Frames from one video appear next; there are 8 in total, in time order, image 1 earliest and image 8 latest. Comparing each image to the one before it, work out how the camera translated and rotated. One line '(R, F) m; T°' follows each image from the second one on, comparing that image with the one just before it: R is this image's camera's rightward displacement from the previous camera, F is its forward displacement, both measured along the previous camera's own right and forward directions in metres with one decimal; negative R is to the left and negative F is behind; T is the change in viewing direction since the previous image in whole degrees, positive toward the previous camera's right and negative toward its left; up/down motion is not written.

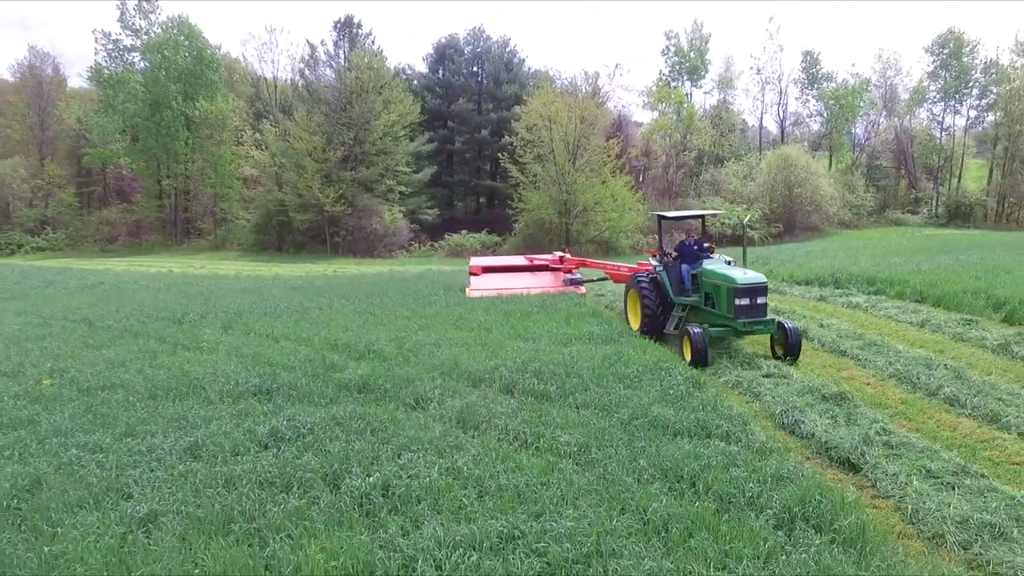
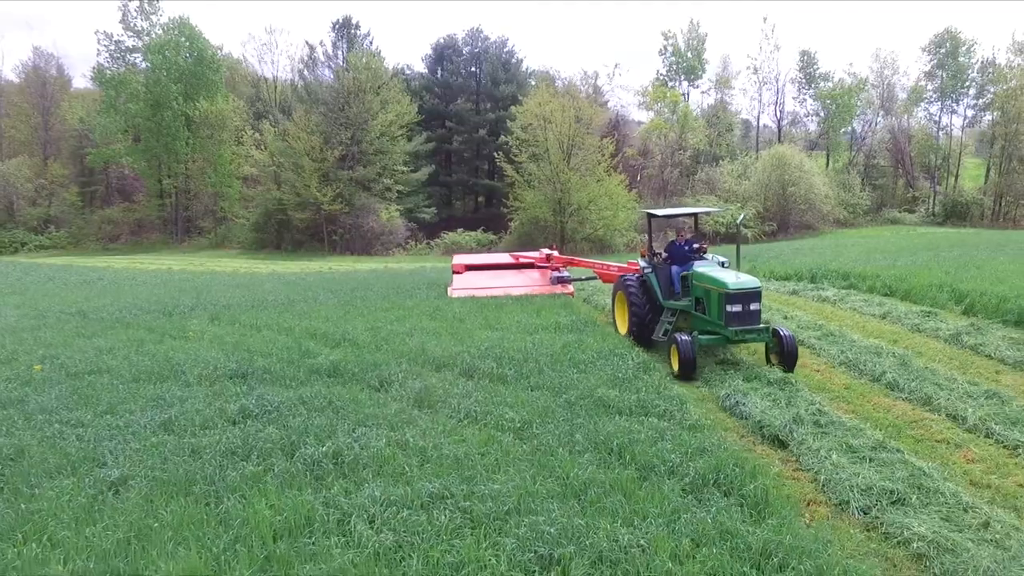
(+0.4, -0.4) m; 0°
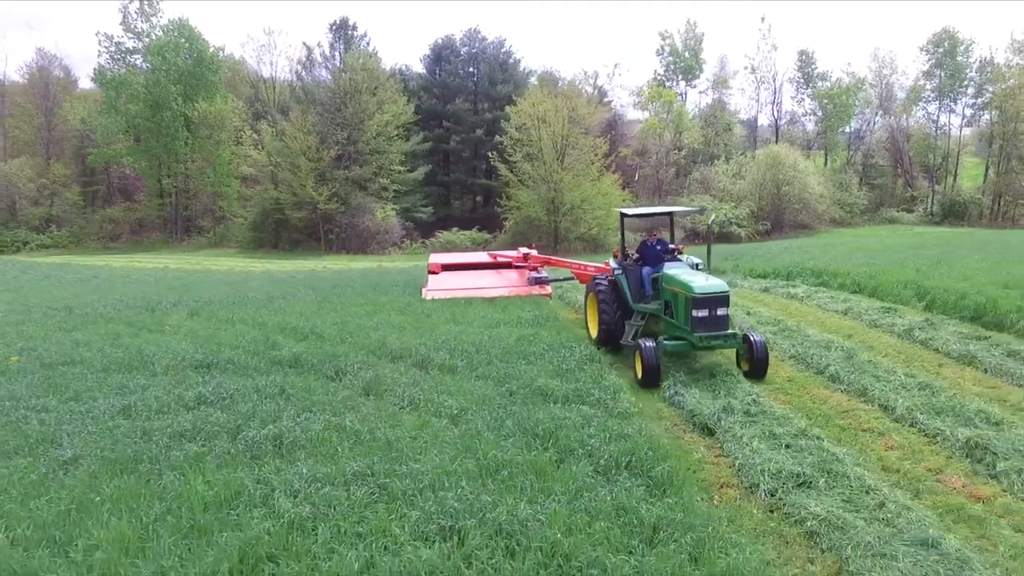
(+0.5, -0.3) m; 0°
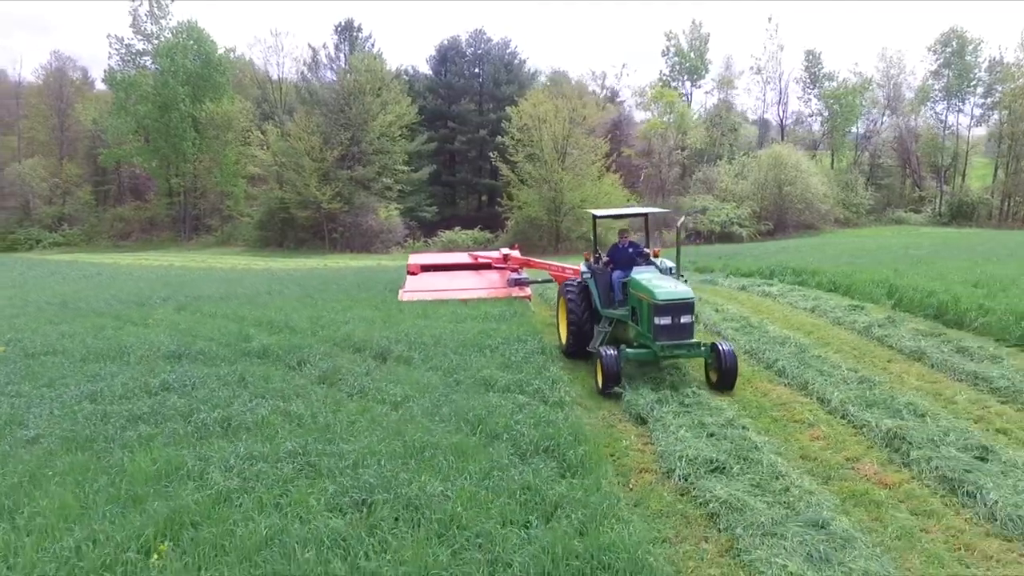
(+0.5, -0.3) m; -1°
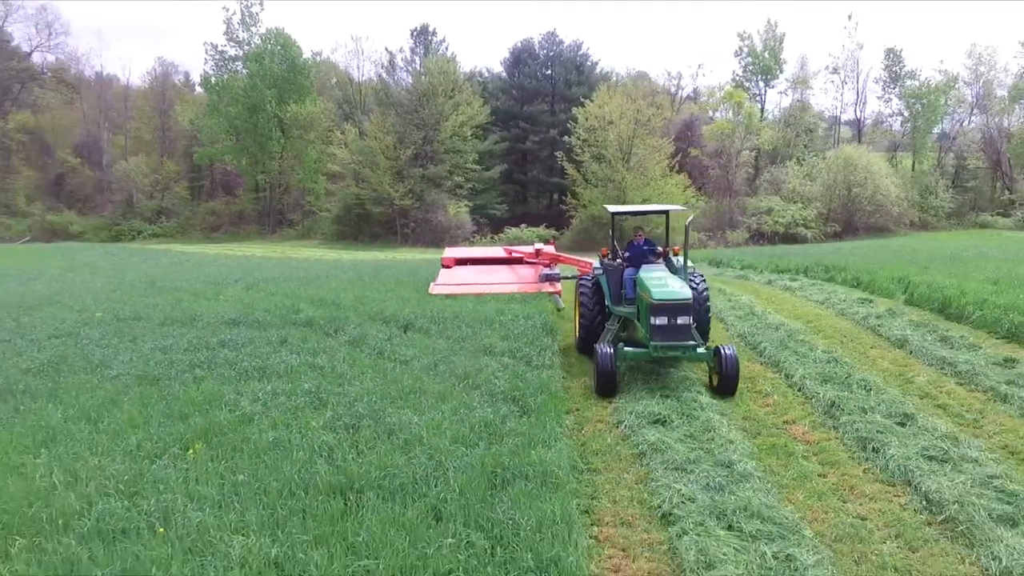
(+0.8, -0.9) m; -6°
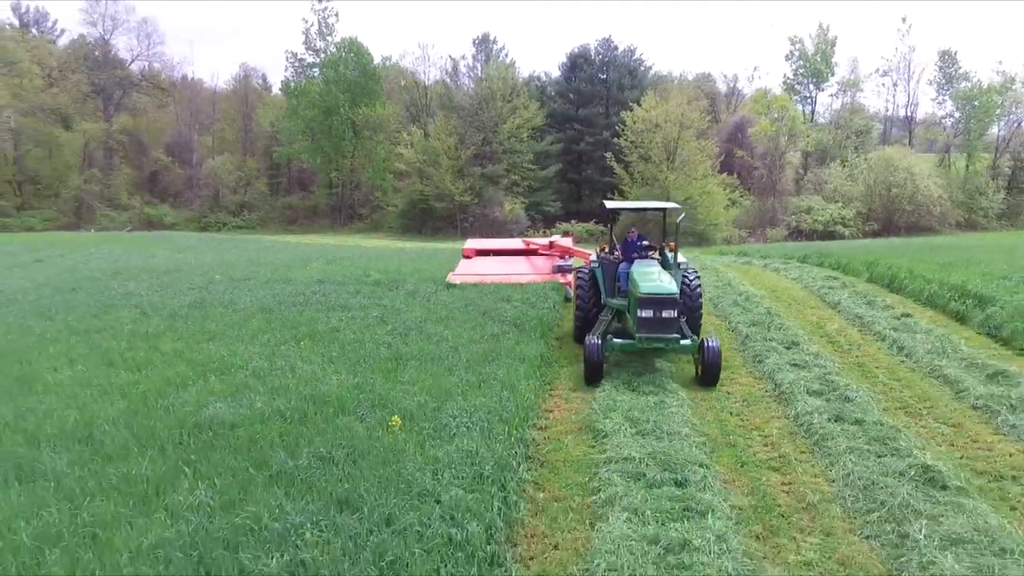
(+0.7, -2.5) m; -5°
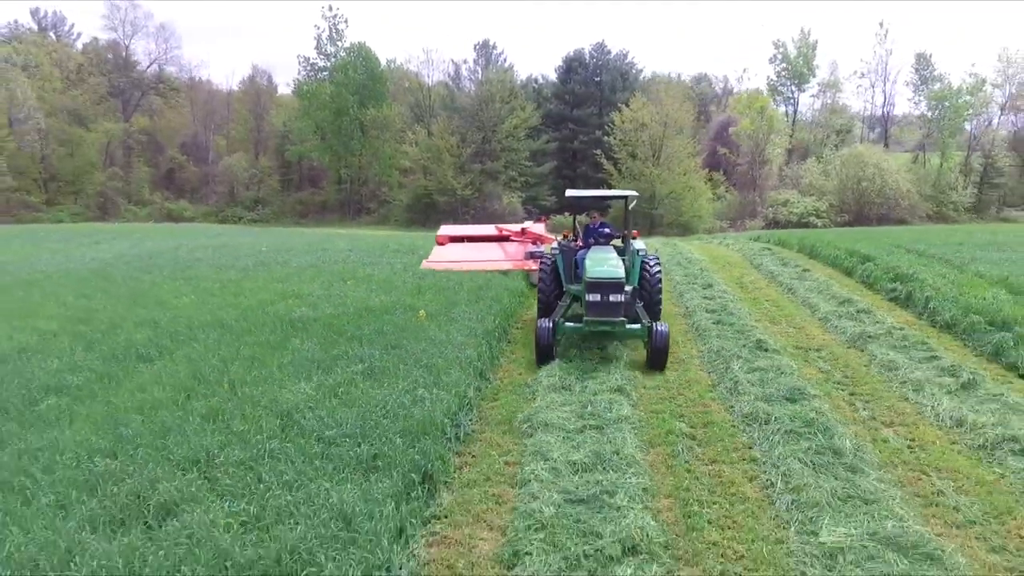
(+0.2, -2.8) m; 0°
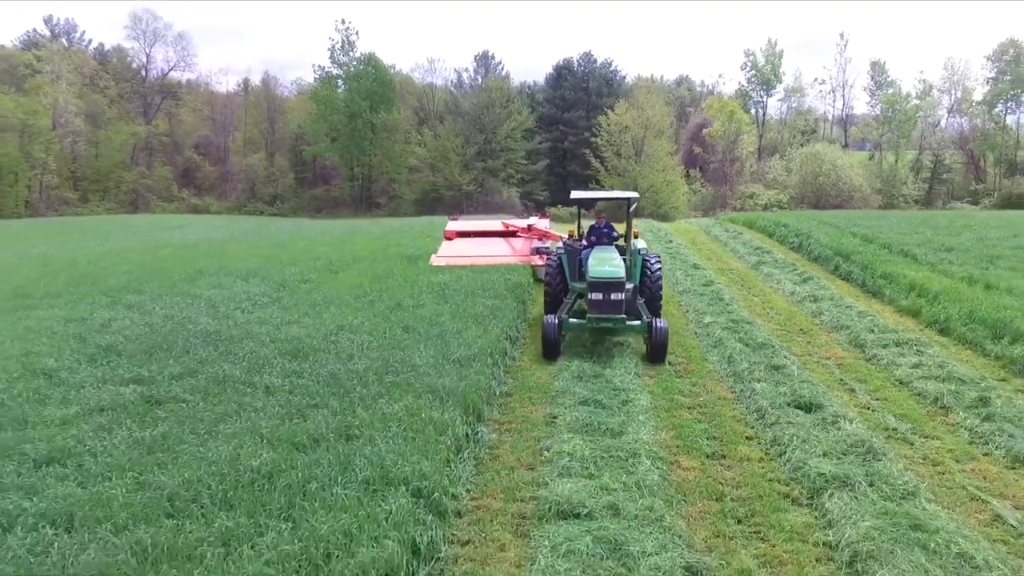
(-0.8, -4.9) m; +1°
